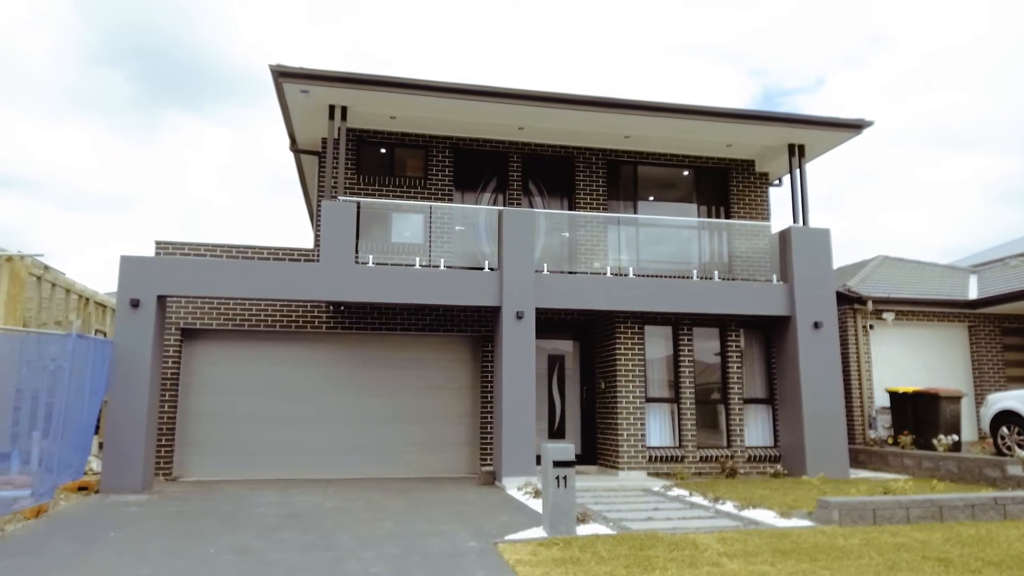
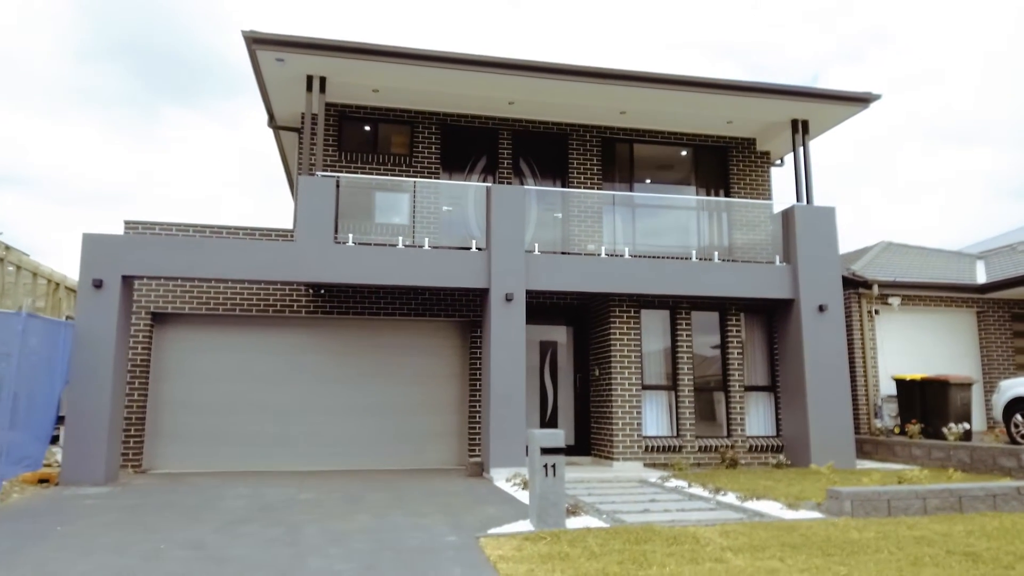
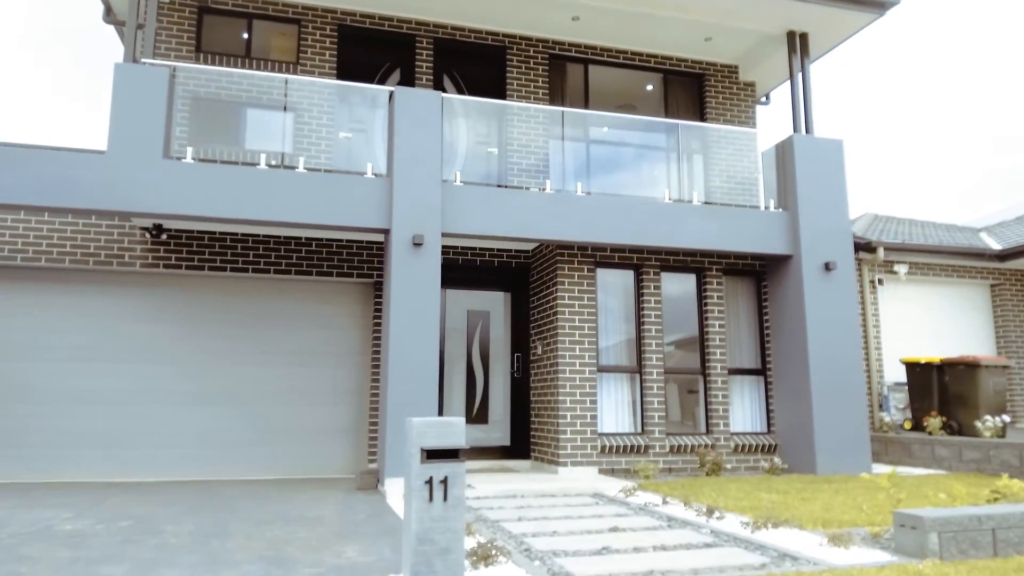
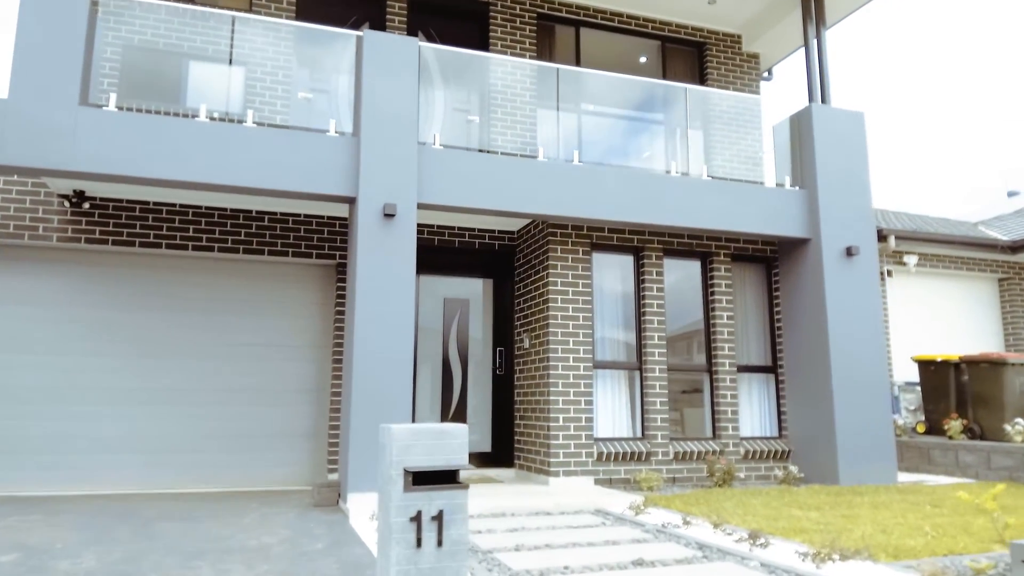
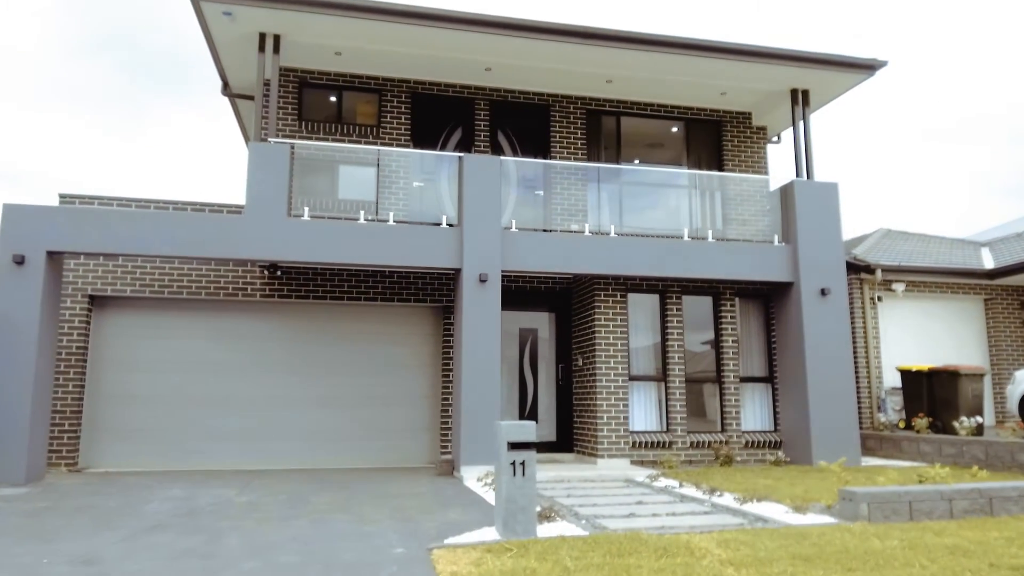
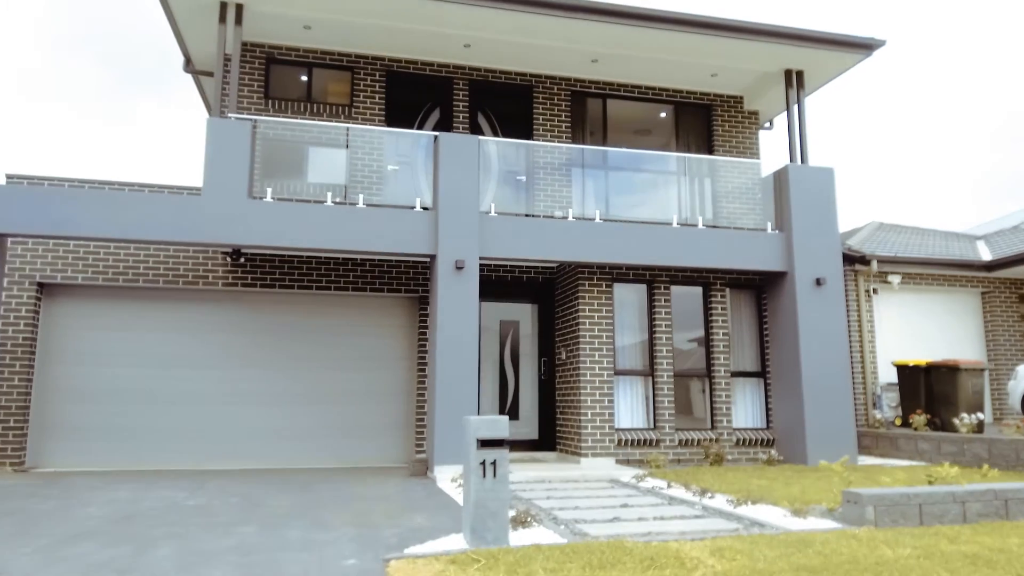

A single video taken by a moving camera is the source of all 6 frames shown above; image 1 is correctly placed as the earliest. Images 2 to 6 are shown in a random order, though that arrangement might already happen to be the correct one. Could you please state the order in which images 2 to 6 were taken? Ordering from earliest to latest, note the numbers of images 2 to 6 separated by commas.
2, 5, 6, 3, 4
